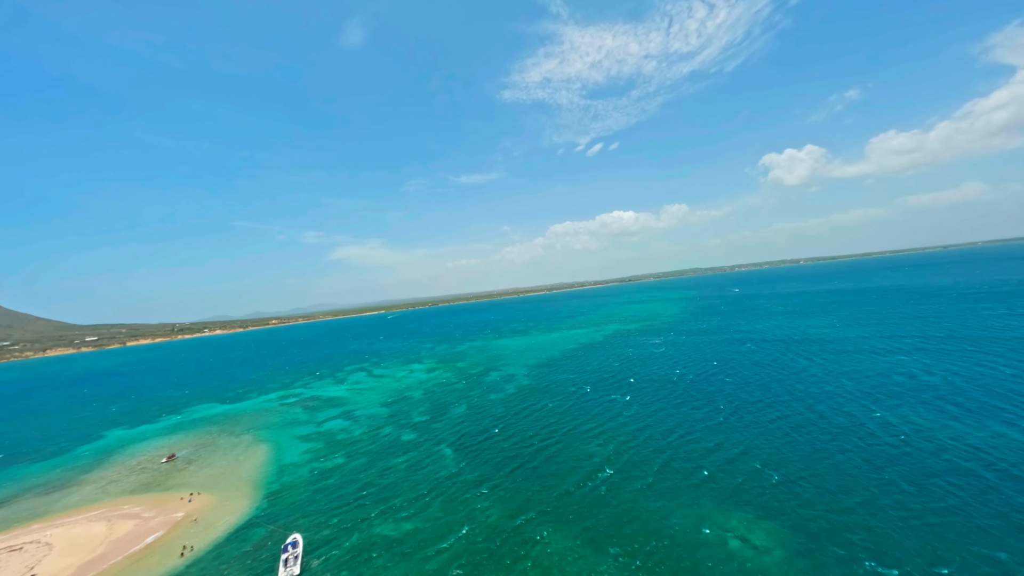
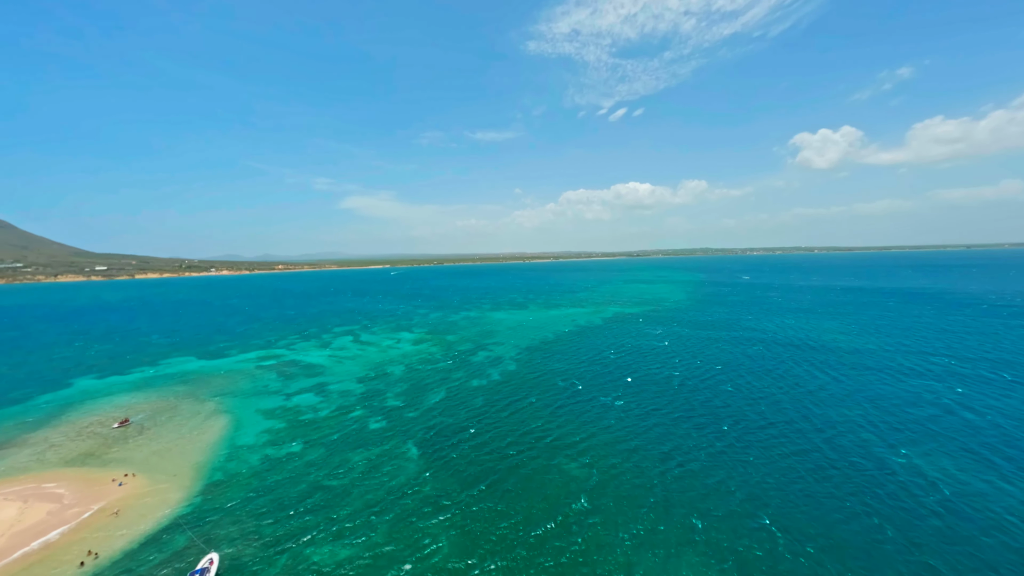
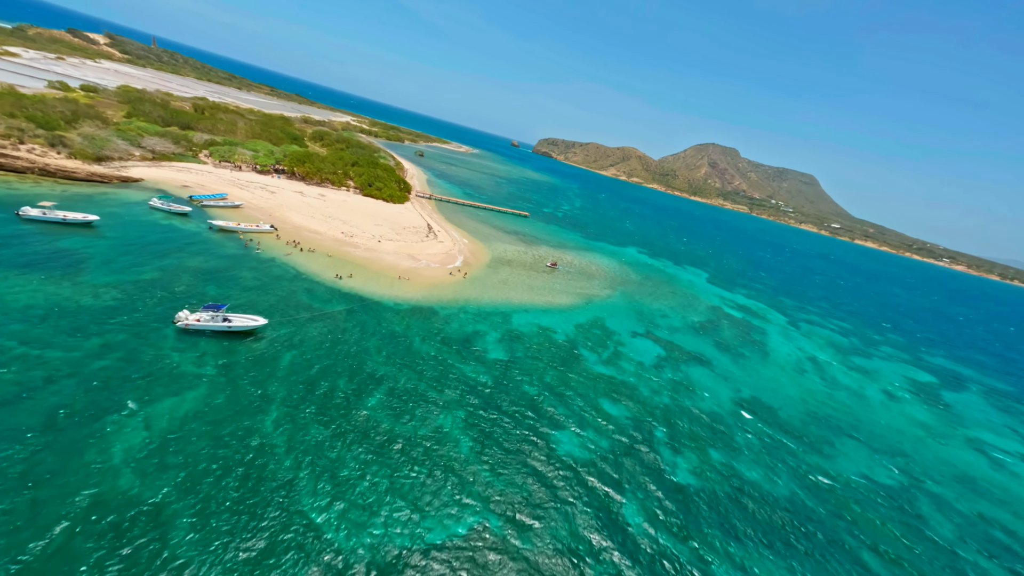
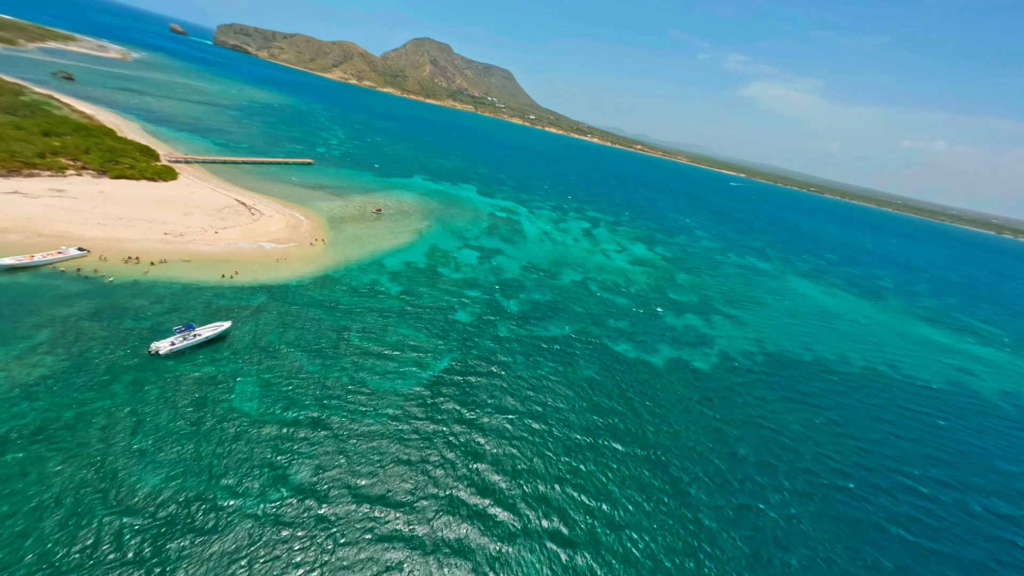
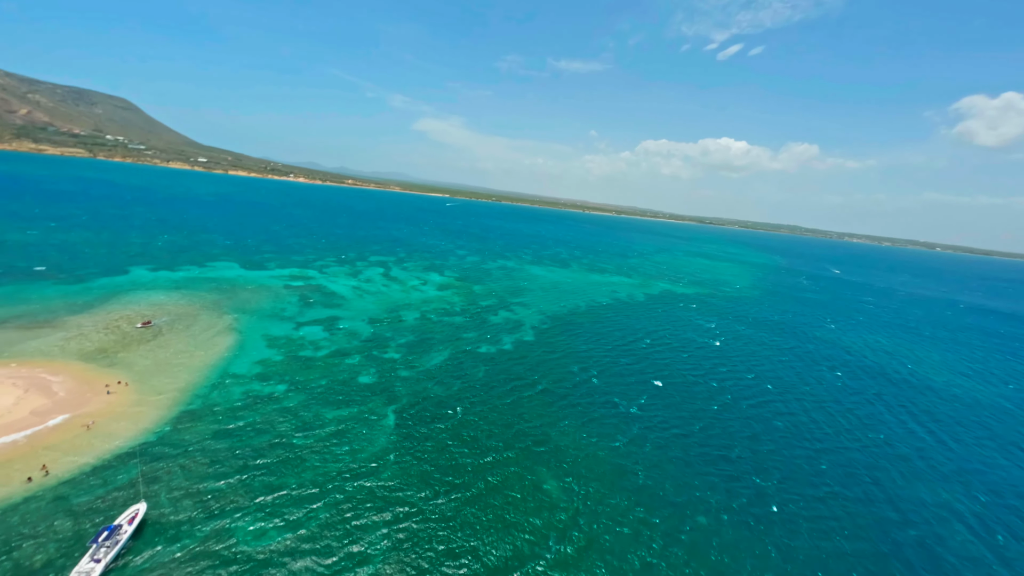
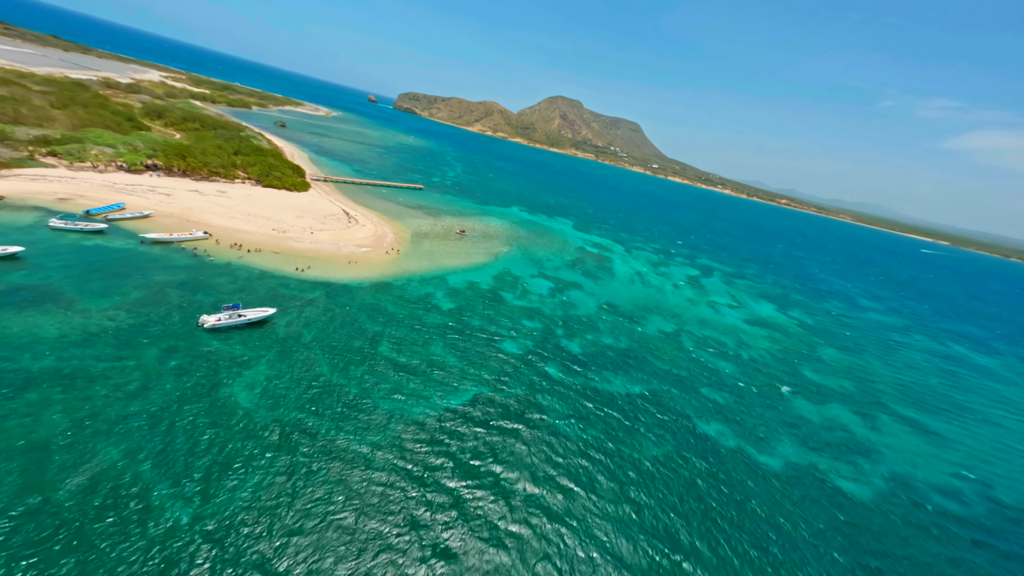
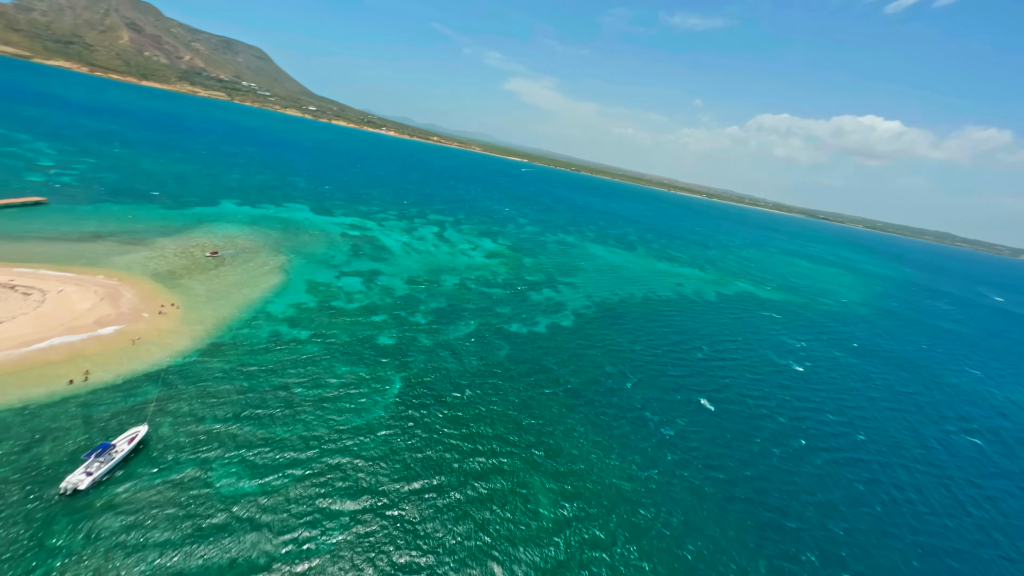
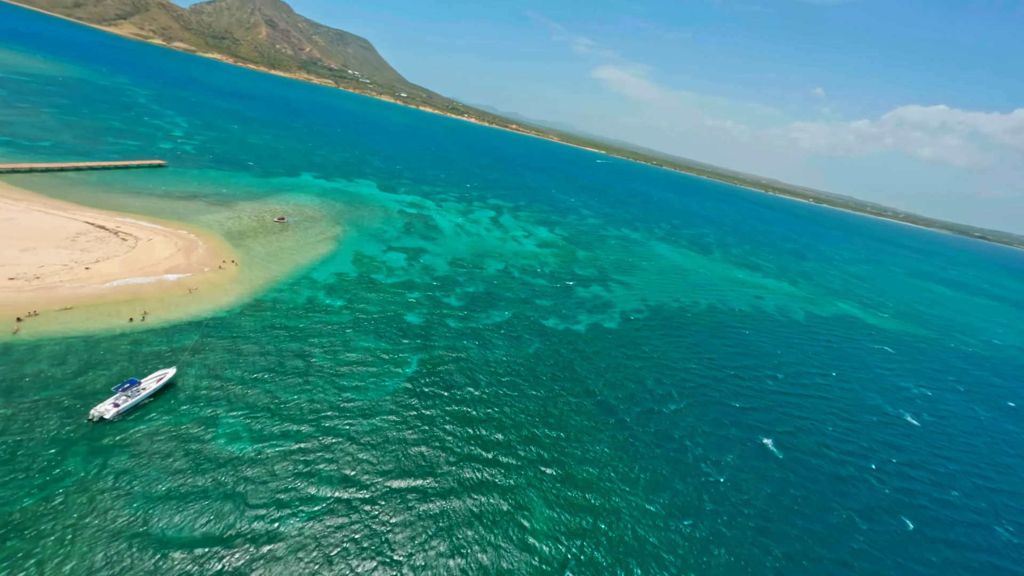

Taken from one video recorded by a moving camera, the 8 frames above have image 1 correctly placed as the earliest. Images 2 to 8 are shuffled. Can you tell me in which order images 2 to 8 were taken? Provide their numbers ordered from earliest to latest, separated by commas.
2, 5, 7, 8, 4, 6, 3
